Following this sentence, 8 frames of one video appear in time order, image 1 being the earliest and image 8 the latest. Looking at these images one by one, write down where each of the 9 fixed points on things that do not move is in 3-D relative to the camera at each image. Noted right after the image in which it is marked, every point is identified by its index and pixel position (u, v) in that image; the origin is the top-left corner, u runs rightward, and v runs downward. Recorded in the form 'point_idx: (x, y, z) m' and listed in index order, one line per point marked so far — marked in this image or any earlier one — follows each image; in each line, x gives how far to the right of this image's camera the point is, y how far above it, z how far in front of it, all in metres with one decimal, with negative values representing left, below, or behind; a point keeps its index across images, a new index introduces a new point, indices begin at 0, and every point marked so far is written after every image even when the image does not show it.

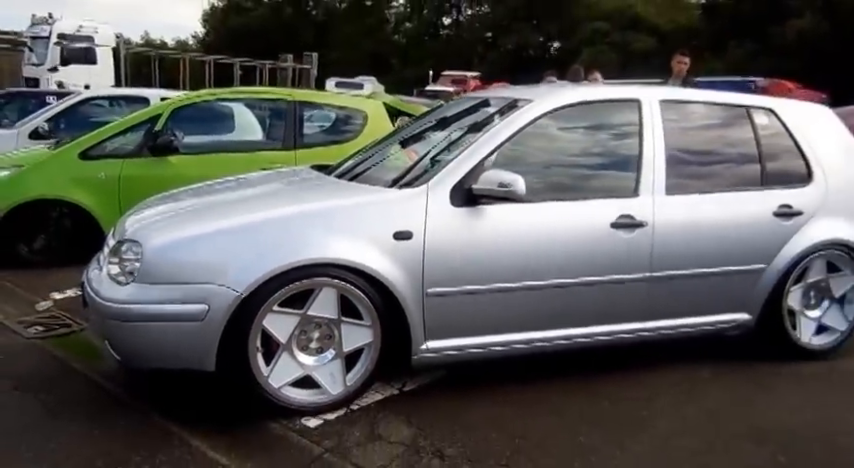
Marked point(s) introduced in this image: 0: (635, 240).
0: (+1.1, -0.1, +3.5) m
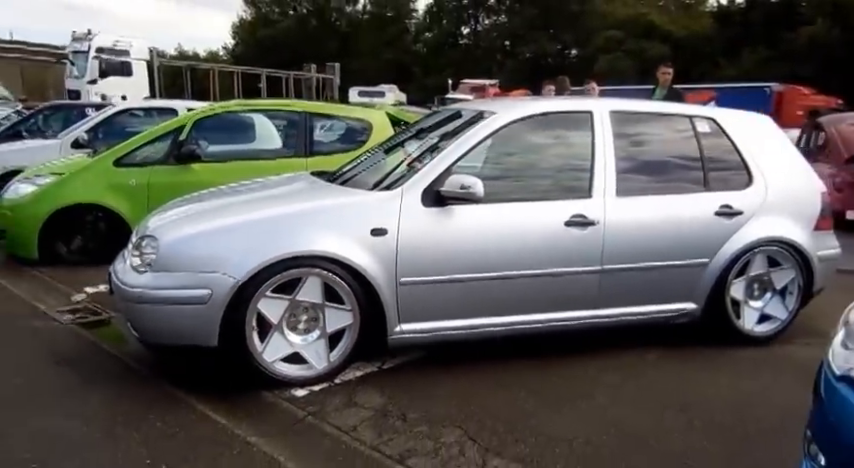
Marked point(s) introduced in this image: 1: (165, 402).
0: (+1.0, 0.0, +4.0) m
1: (-1.3, -0.8, +3.6) m
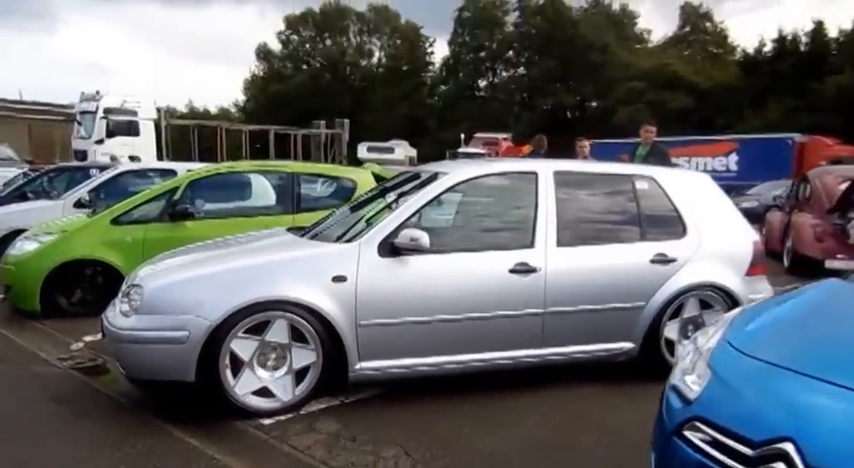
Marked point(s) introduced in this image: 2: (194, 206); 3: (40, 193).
0: (+0.7, -0.3, +4.6) m
1: (-1.6, -1.1, +4.1) m
2: (-2.5, +0.3, +7.8) m
3: (-7.0, +0.7, +13.0) m
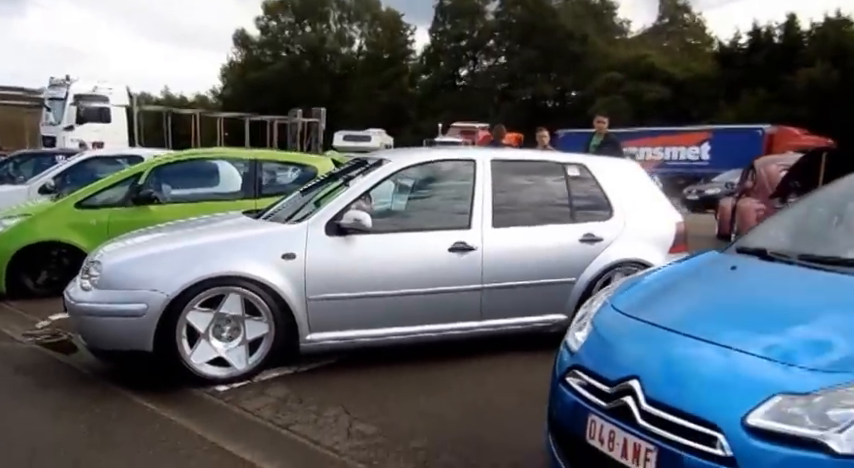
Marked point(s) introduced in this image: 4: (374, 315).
0: (+0.3, -0.2, +4.9) m
1: (-2.0, -1.0, +4.4) m
2: (-2.9, +0.5, +8.0) m
3: (-7.7, +1.0, +13.1) m
4: (-0.4, -0.5, +4.8) m
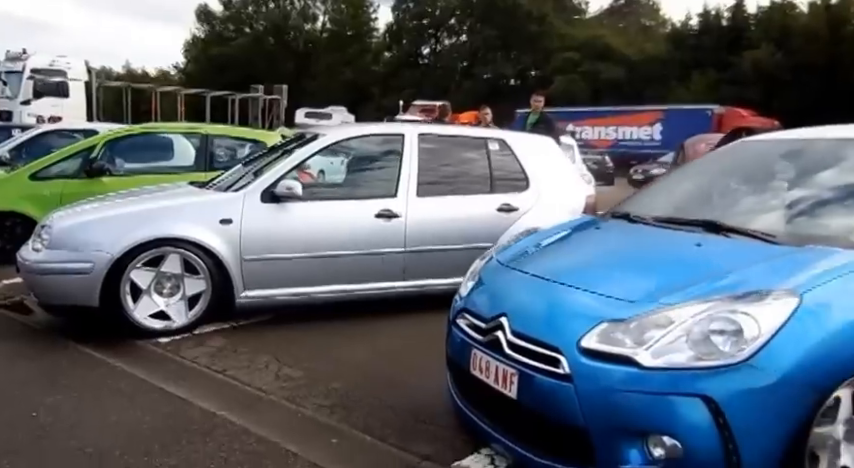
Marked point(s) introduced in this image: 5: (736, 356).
0: (-0.3, 0.0, +5.4) m
1: (-2.5, -0.8, +4.8) m
2: (-3.7, +0.8, +8.3) m
3: (-8.7, +1.5, +13.0) m
4: (-0.9, -0.3, +5.2) m
5: (+0.9, -0.4, +2.2) m
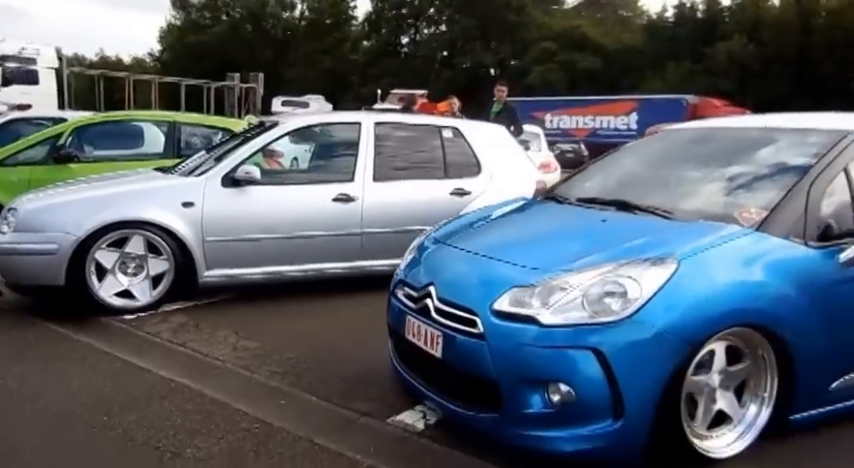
0: (-0.6, +0.2, +5.7) m
1: (-2.8, -0.6, +5.0) m
2: (-4.1, +1.0, +8.5) m
3: (-9.2, +1.8, +13.0) m
4: (-1.3, -0.2, +5.5) m
5: (+0.7, -0.3, +2.5) m
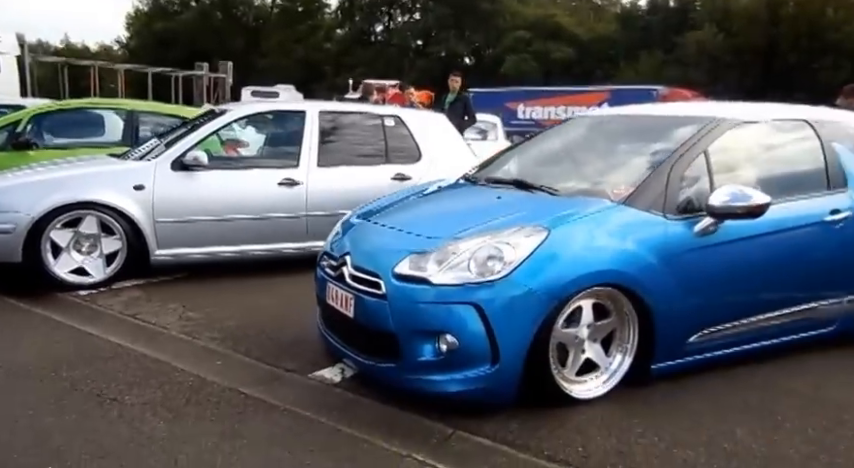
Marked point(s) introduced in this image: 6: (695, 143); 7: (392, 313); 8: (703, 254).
0: (-1.1, +0.3, +6.1) m
1: (-3.3, -0.5, +5.3) m
2: (-4.7, +1.2, +8.7) m
3: (-10.0, +2.0, +13.1) m
4: (-1.8, 0.0, +5.9) m
5: (+0.3, -0.2, +3.0) m
6: (+1.4, +0.5, +3.6) m
7: (-0.2, -0.3, +3.1) m
8: (+1.3, -0.1, +3.4) m
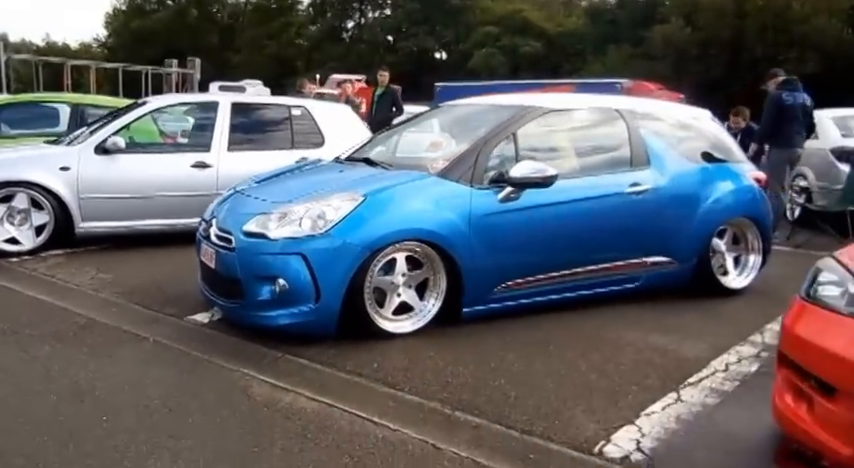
0: (-2.0, +0.5, +6.8) m
1: (-4.2, -0.3, +6.0) m
2: (-5.6, +1.4, +9.3) m
3: (-11.0, +2.2, +13.7) m
4: (-2.6, +0.2, +6.6) m
5: (-0.5, 0.0, +3.7) m
6: (+0.5, +0.6, +4.4) m
7: (-1.0, -0.2, +3.8) m
8: (+0.5, +0.1, +4.1) m
